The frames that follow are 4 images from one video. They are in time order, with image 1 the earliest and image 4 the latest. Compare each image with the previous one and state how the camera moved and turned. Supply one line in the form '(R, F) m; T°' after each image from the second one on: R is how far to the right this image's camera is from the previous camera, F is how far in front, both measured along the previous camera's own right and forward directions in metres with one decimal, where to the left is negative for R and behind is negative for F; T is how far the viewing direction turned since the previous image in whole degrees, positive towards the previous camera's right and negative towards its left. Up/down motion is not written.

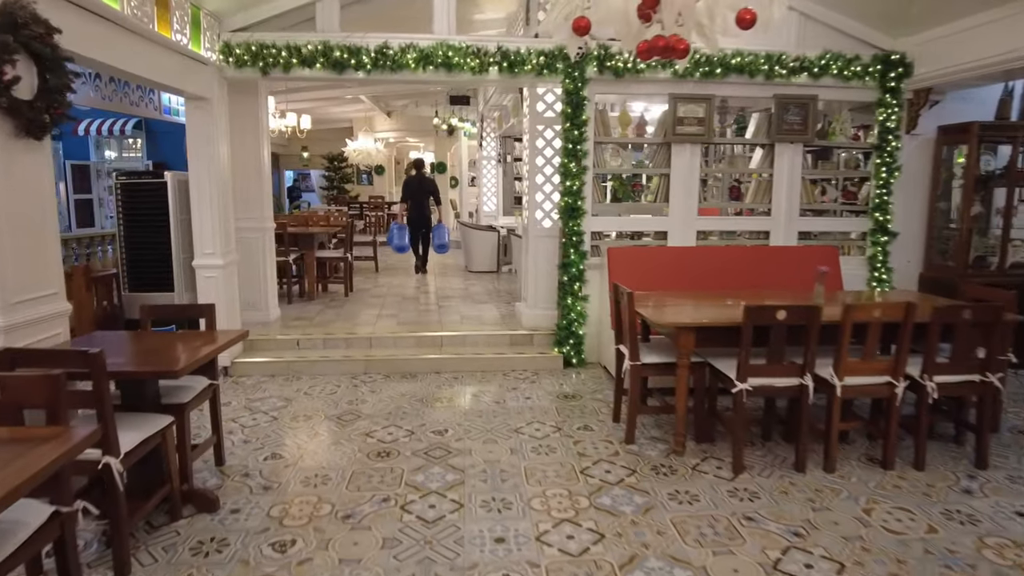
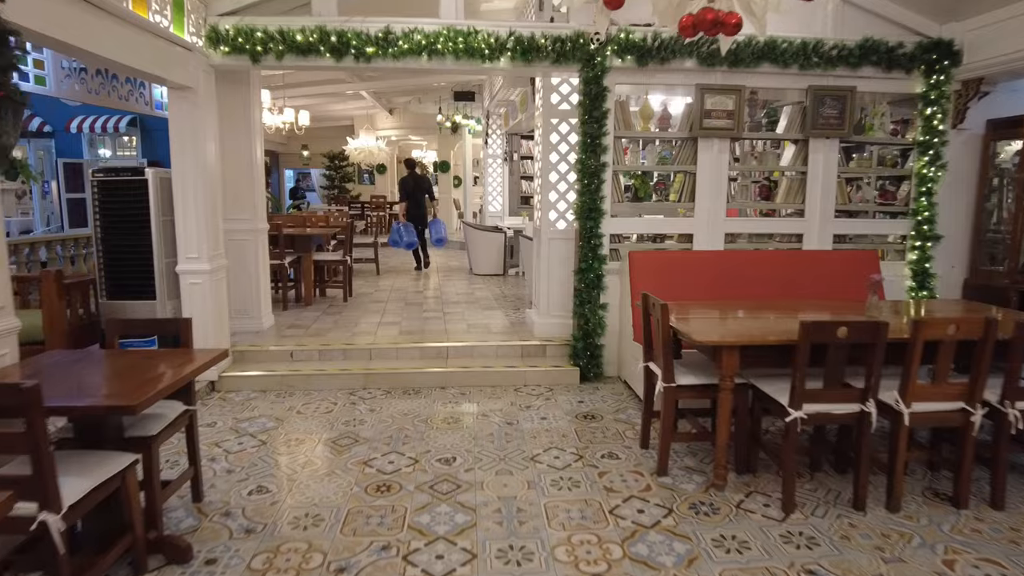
(-0.1, +0.4) m; 0°
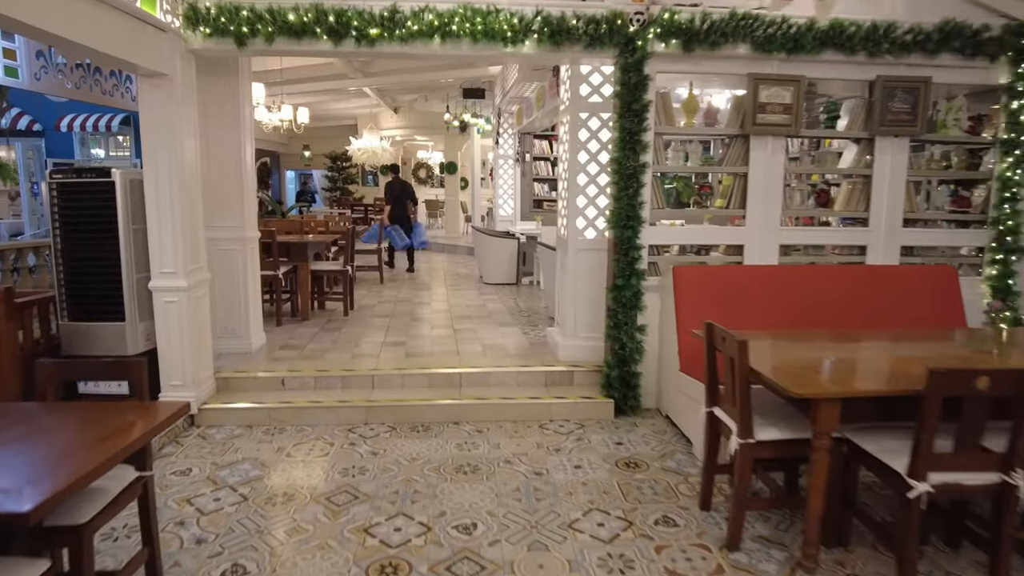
(-0.1, +0.6) m; 0°
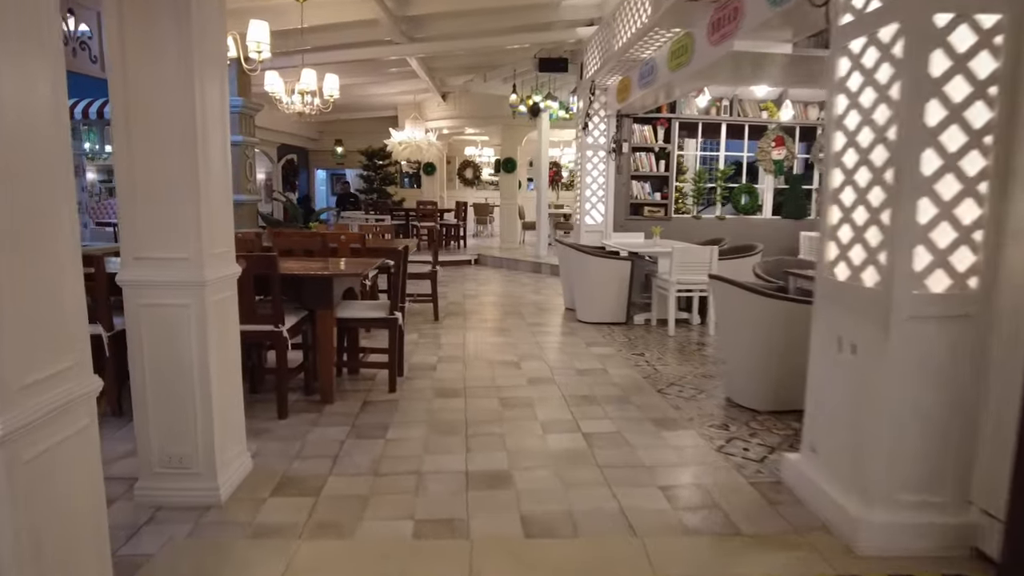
(-0.7, +2.4) m; -3°
